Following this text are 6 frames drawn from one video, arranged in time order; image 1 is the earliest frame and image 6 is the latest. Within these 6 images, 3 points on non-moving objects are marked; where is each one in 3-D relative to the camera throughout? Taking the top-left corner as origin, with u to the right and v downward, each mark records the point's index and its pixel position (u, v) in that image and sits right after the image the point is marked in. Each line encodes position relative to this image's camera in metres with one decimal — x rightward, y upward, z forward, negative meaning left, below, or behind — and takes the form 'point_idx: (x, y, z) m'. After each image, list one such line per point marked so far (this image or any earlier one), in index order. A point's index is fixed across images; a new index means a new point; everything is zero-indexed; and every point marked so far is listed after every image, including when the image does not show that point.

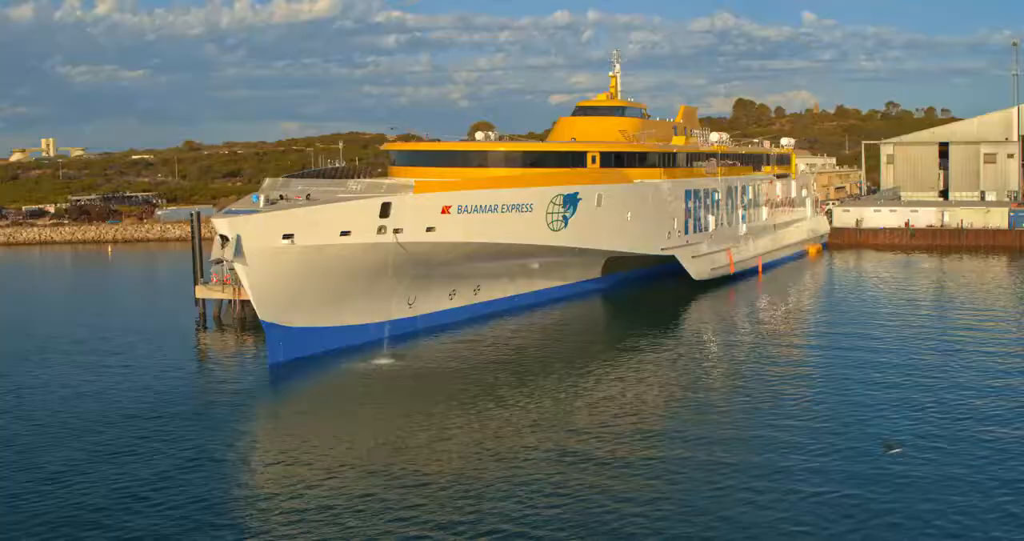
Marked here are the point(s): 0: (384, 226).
0: (-2.2, +0.7, +16.1) m
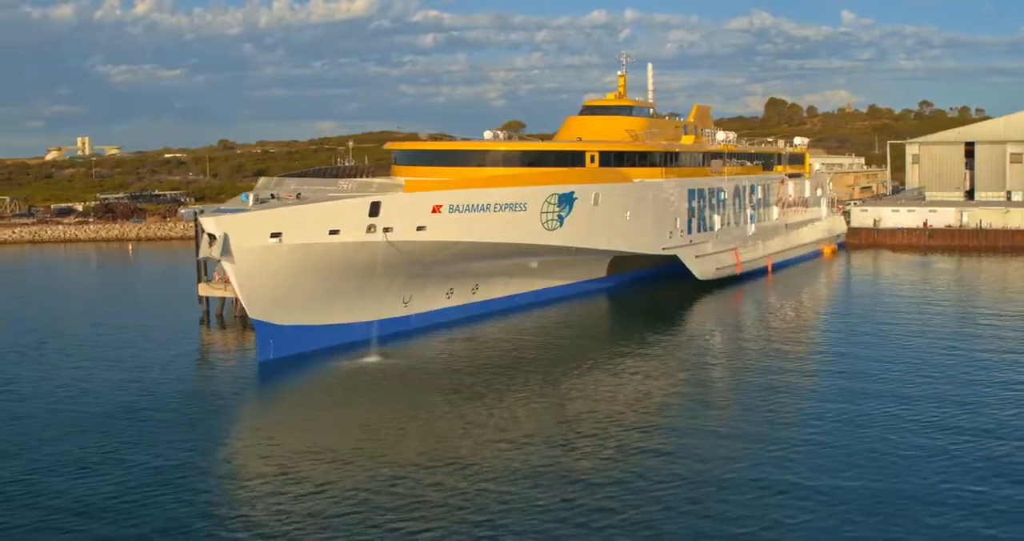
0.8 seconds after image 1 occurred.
0: (-2.4, +0.7, +16.1) m
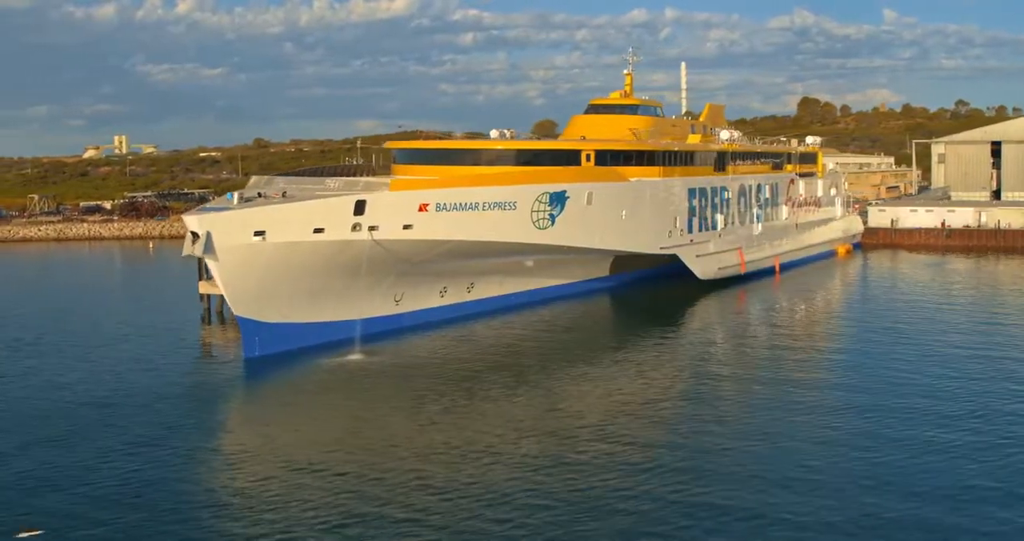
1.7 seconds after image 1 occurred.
0: (-2.6, +0.8, +16.2) m
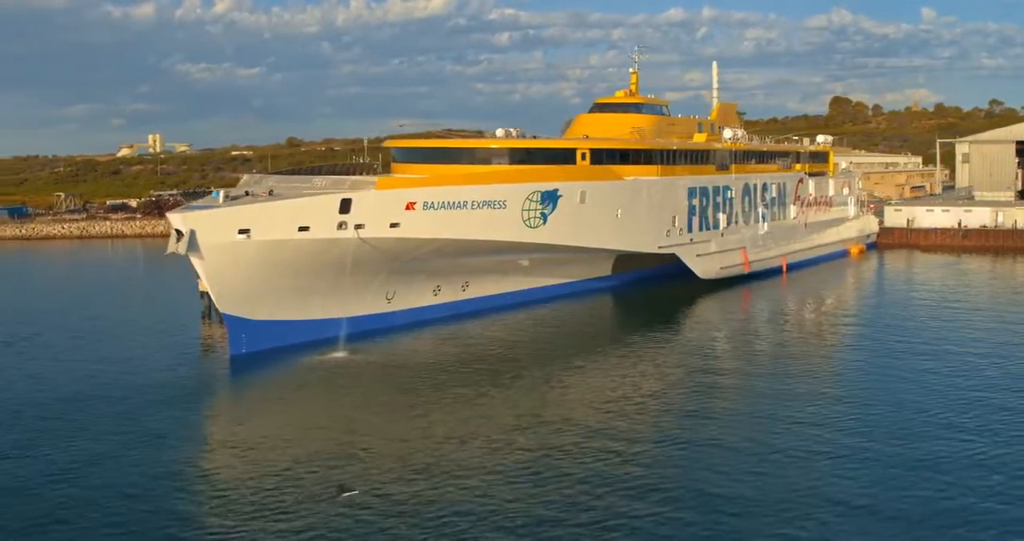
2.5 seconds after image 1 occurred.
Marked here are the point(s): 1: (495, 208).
0: (-2.8, +0.8, +16.3) m
1: (-0.3, +1.2, +18.2) m
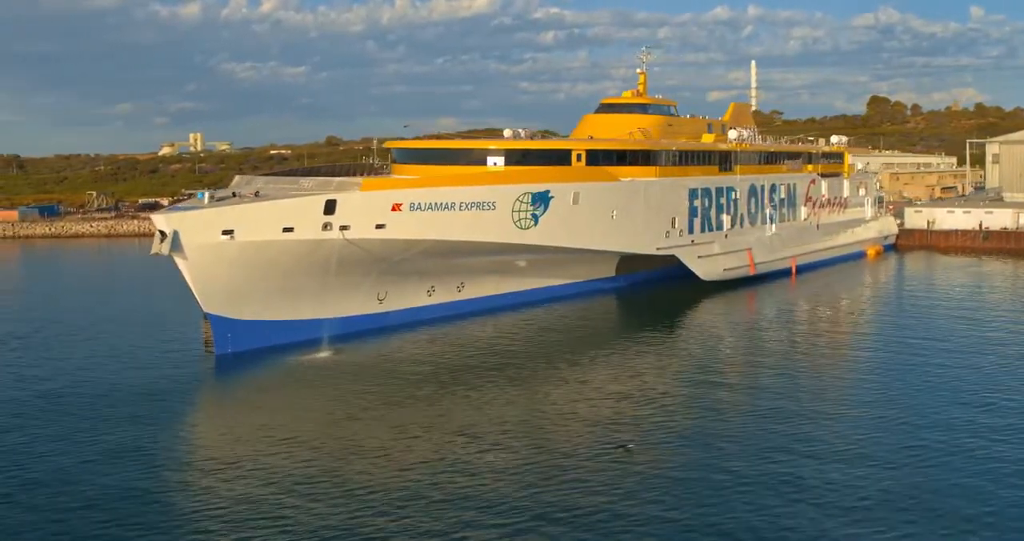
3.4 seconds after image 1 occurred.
0: (-3.1, +0.8, +16.3) m
1: (-0.5, +1.2, +18.2) m
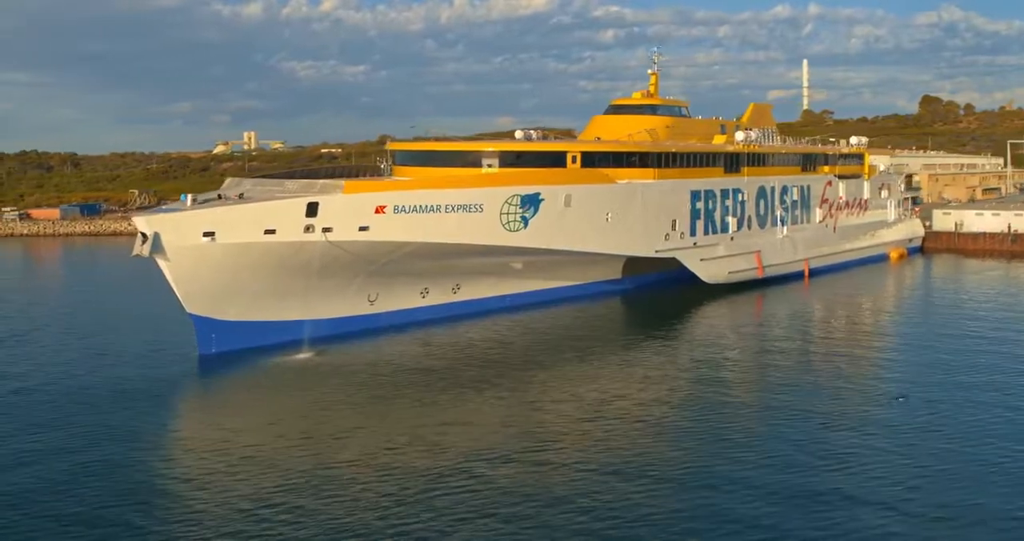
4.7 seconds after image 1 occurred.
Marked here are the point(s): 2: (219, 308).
0: (-3.3, +0.8, +16.5) m
1: (-0.7, +1.1, +18.3) m
2: (-5.0, -0.7, +16.8) m
